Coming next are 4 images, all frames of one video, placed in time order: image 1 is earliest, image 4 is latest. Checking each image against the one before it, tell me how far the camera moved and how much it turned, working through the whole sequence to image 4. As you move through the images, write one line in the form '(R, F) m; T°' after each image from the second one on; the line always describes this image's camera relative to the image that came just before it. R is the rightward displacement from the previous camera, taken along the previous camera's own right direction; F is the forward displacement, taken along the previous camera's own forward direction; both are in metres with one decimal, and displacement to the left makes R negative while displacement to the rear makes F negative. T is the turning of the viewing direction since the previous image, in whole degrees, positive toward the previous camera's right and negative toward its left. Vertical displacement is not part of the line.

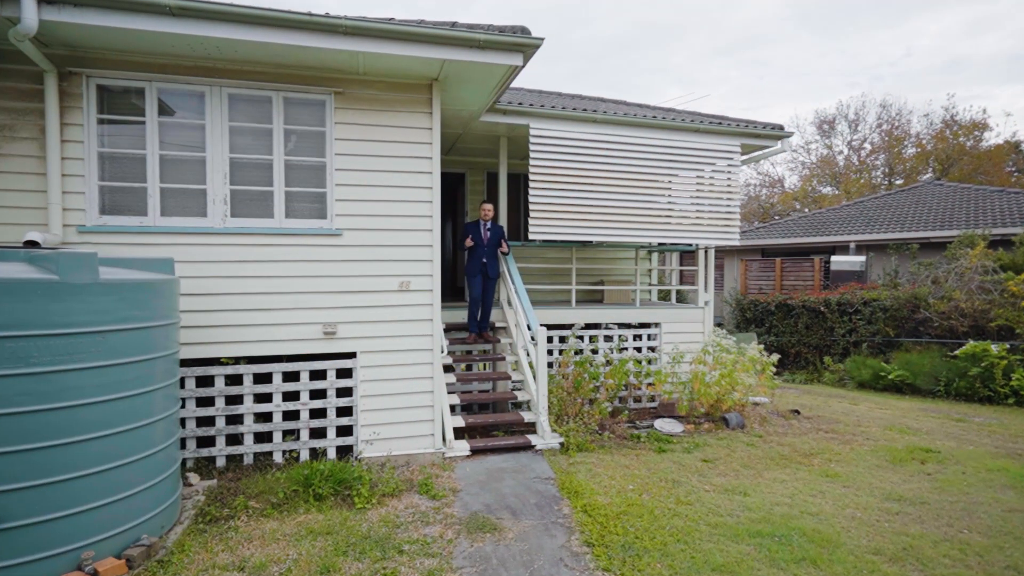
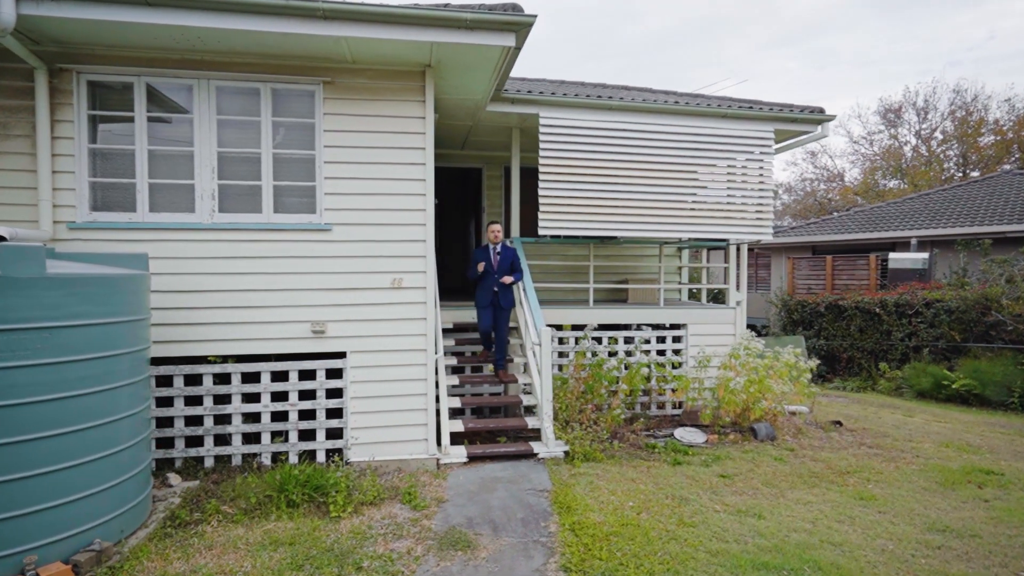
(+0.4, +0.3) m; -5°
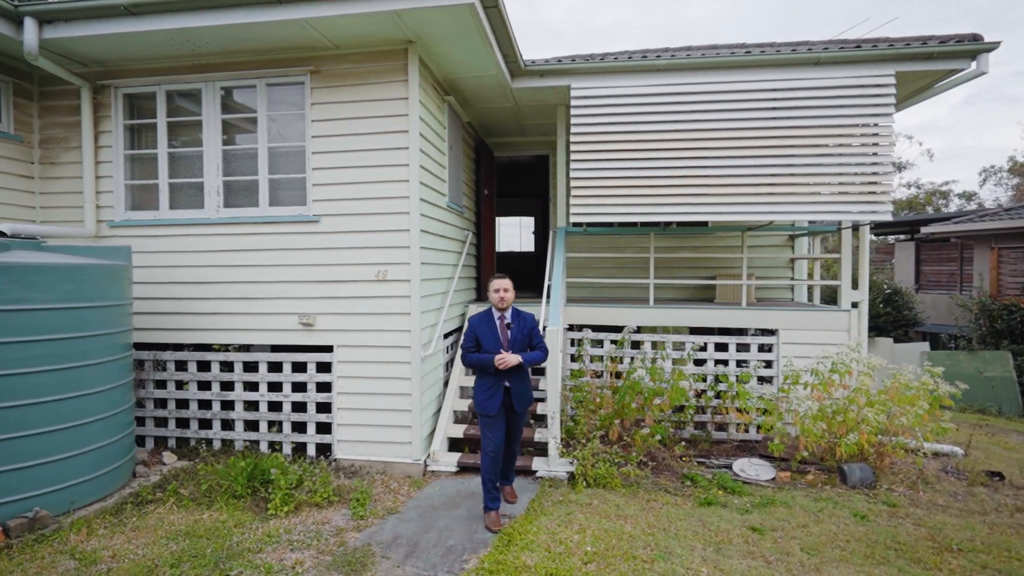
(+1.4, +0.8) m; -18°
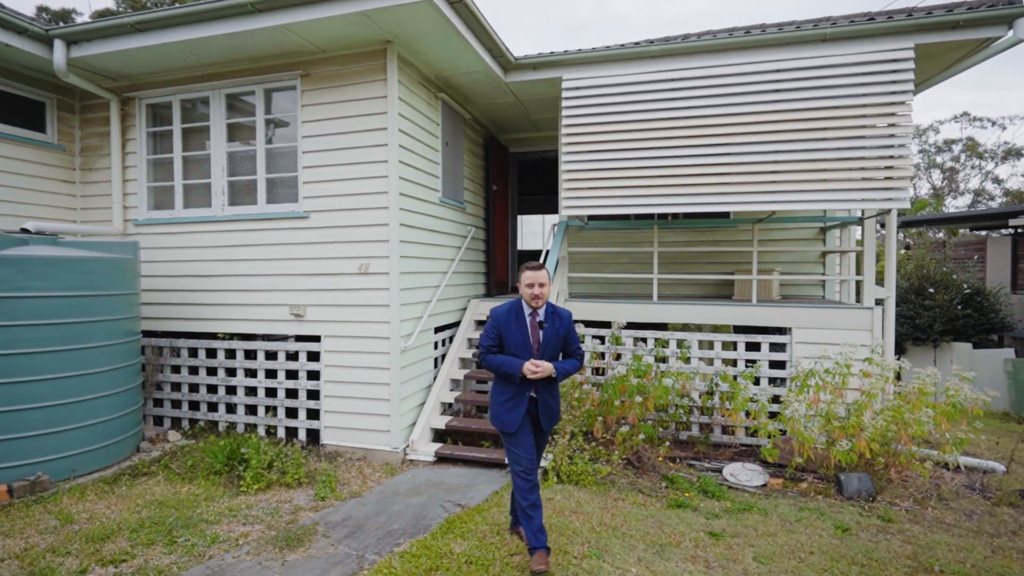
(+0.8, +0.1) m; -8°
